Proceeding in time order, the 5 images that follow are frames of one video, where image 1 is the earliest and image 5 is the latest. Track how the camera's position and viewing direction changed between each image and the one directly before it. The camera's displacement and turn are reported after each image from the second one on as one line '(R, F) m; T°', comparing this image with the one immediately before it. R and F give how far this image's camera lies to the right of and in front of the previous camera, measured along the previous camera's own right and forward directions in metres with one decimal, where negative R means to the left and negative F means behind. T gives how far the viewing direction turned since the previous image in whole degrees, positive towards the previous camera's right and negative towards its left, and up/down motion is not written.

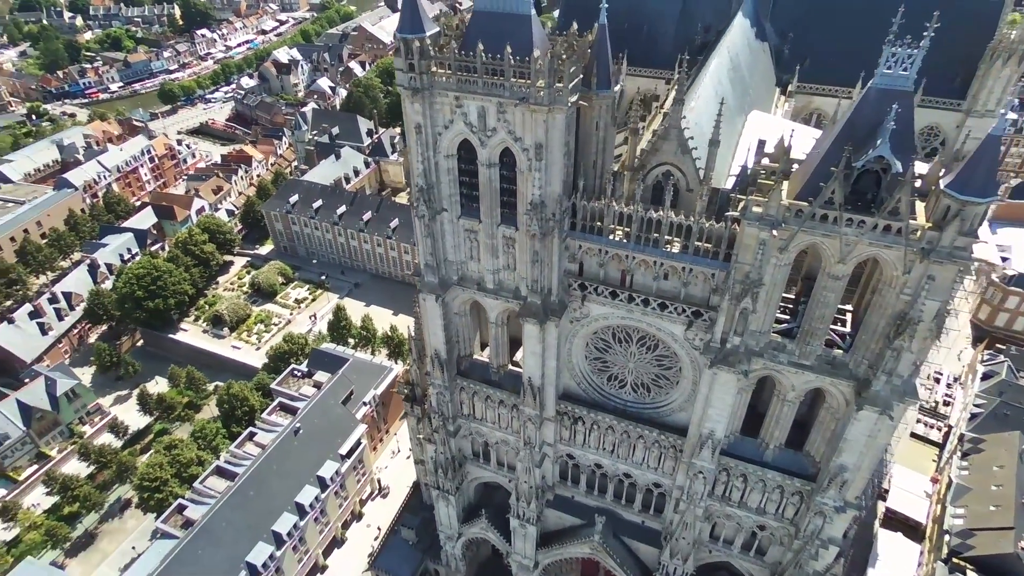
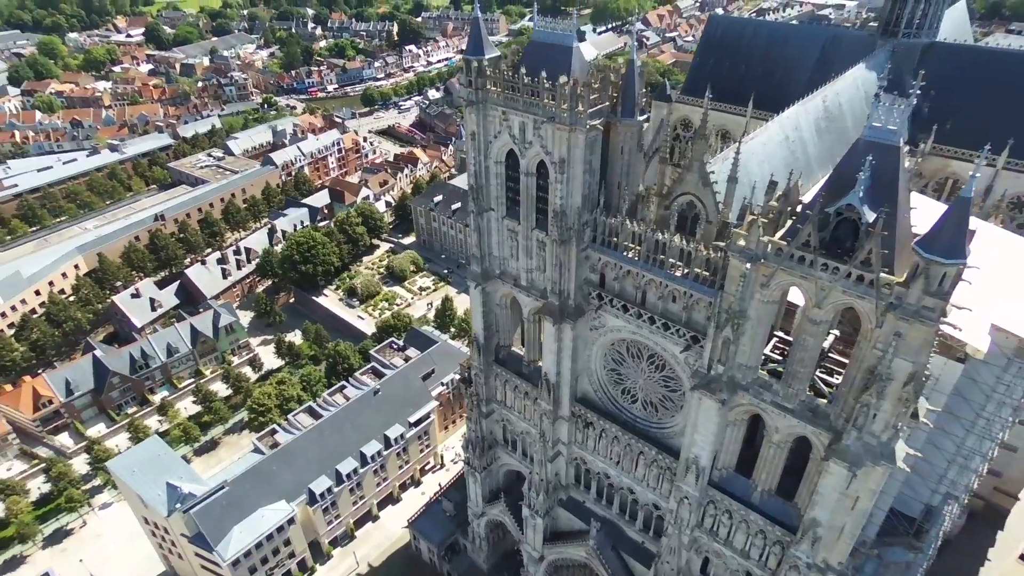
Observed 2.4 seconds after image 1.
(+7.2, -2.5) m; -15°
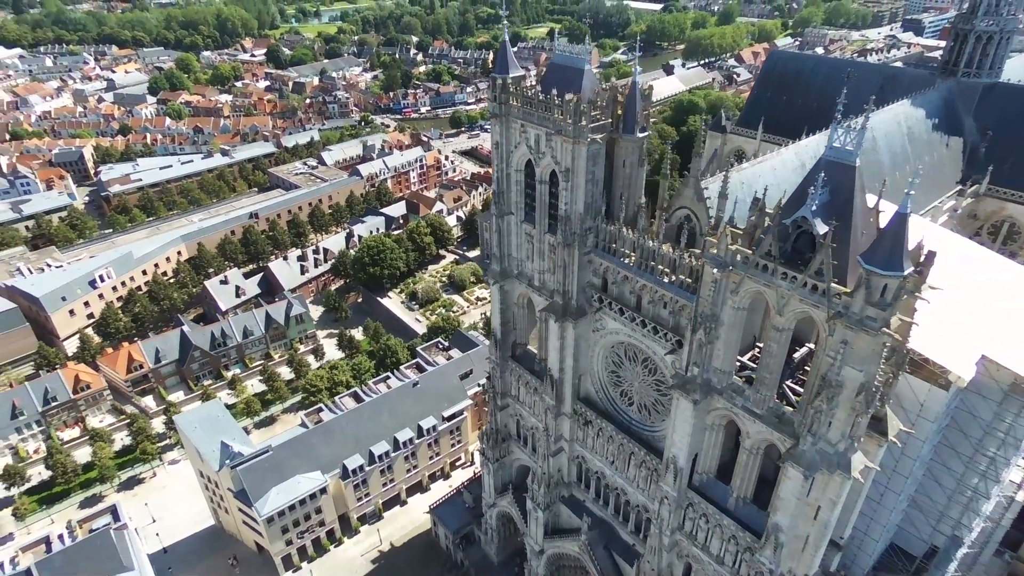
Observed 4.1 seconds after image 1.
(+4.2, -2.7) m; -8°
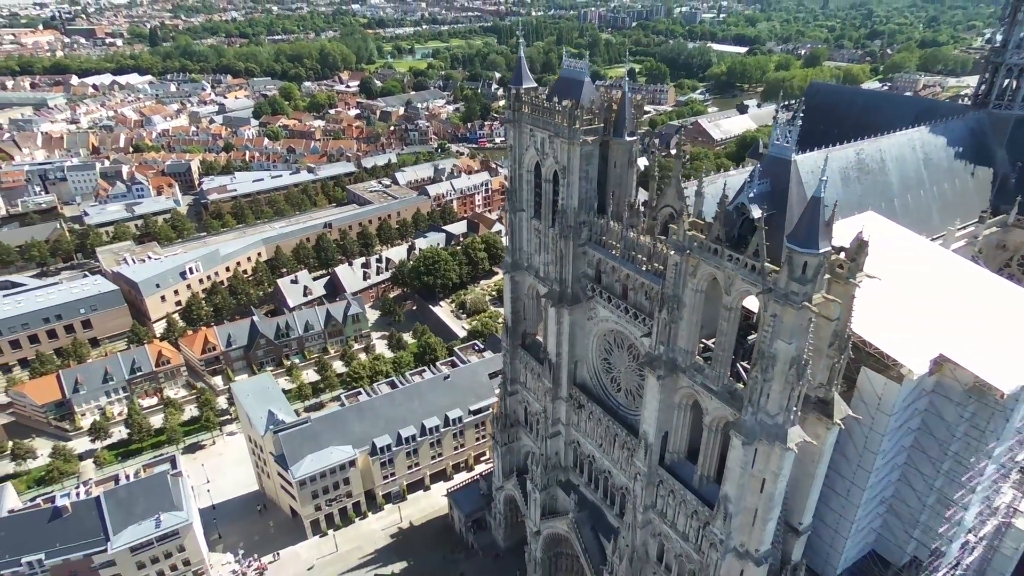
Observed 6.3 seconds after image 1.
(+4.6, -3.7) m; -7°
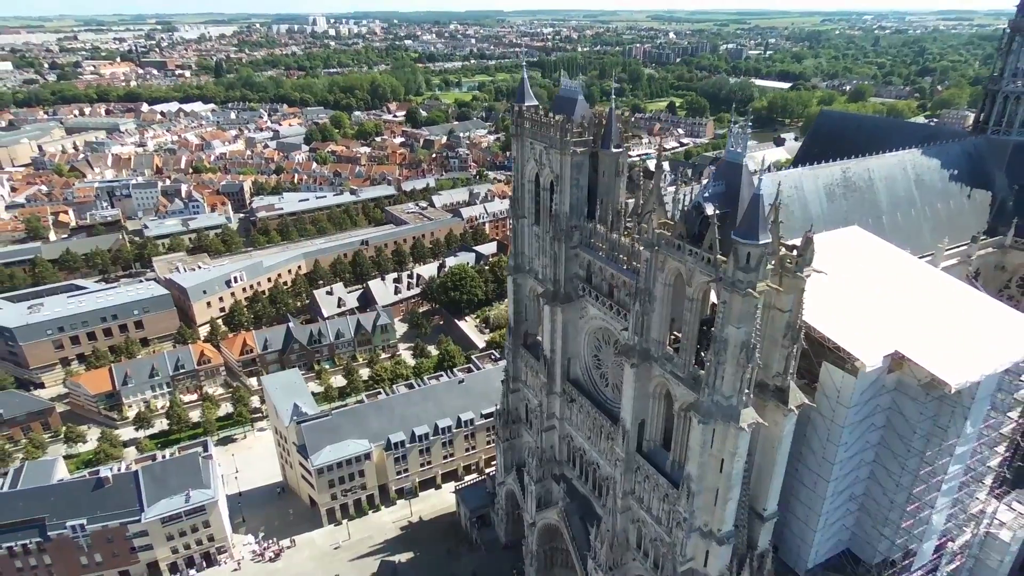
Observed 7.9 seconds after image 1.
(+3.0, -3.3) m; -4°
